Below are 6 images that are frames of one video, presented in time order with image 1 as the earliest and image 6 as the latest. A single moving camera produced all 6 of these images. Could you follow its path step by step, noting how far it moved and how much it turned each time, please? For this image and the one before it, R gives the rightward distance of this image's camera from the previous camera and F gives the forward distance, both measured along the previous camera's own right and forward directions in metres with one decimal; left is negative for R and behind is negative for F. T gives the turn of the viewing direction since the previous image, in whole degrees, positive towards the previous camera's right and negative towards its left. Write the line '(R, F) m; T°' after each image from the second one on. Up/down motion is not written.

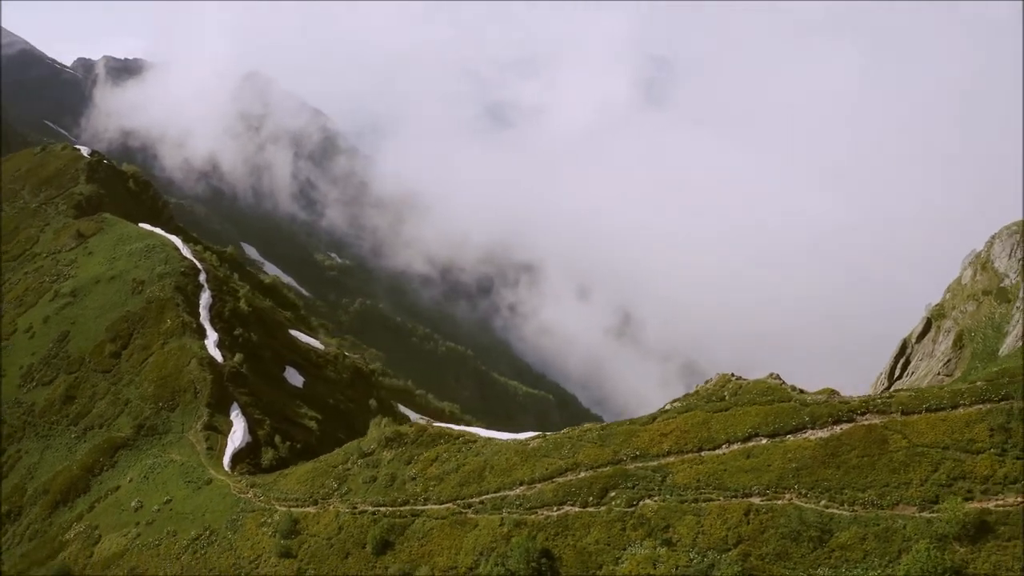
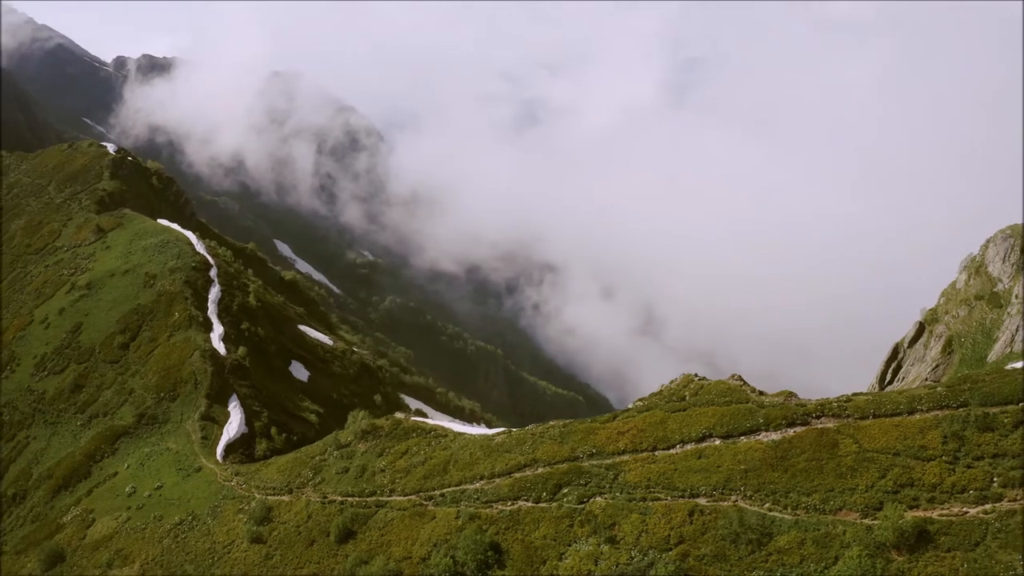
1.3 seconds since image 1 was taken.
(+3.5, -0.2) m; -2°
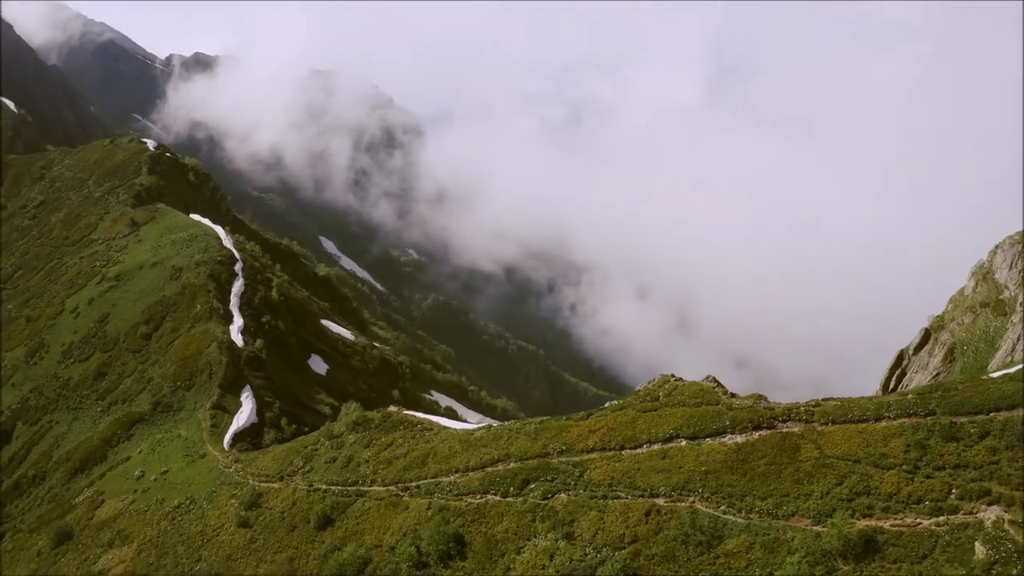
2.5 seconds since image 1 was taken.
(+3.2, -0.4) m; -3°
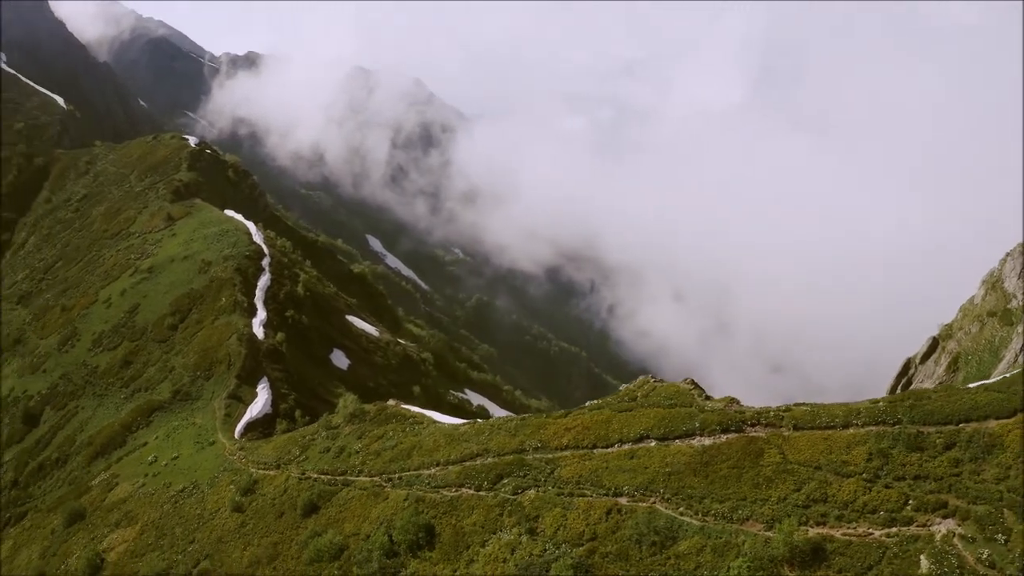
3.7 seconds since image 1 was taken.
(+3.1, -0.6) m; -3°
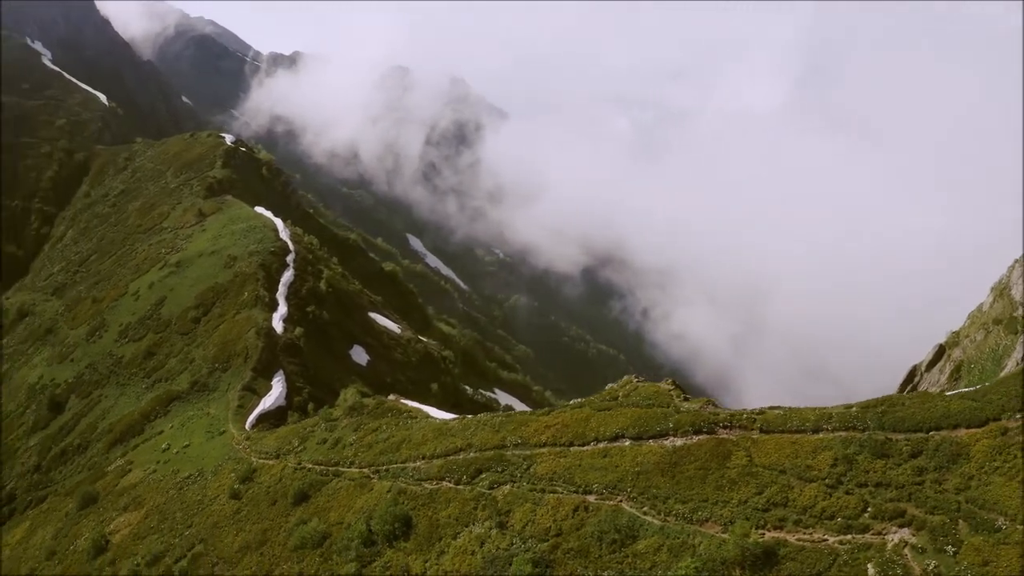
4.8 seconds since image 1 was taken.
(+2.7, -0.6) m; -3°
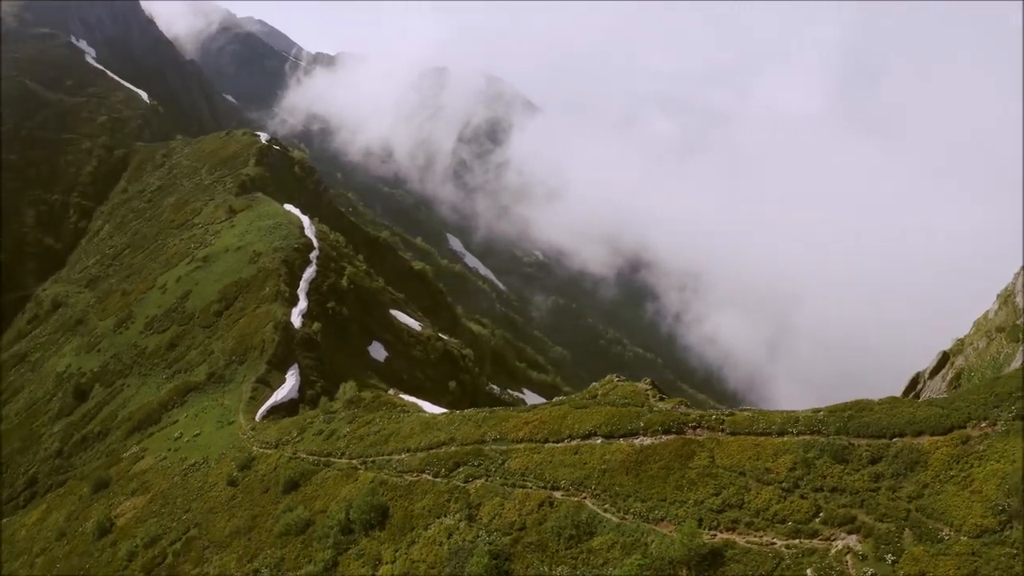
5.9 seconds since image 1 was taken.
(+2.9, -0.7) m; -3°
